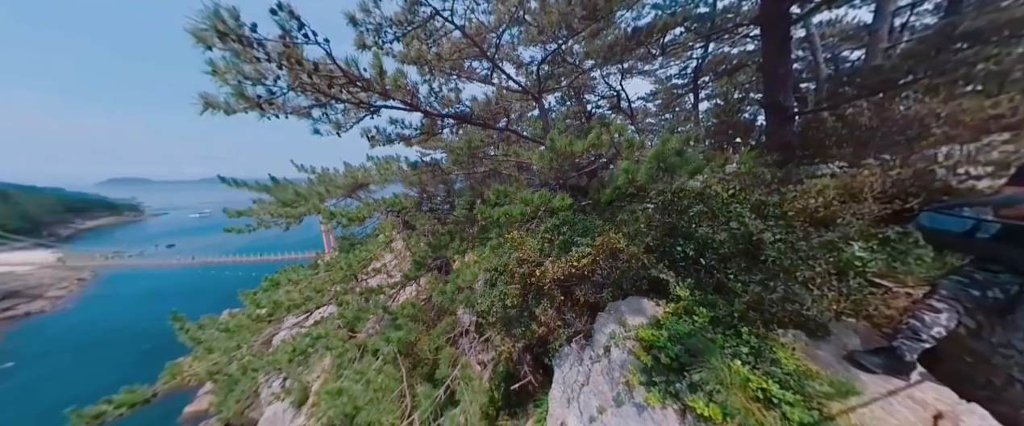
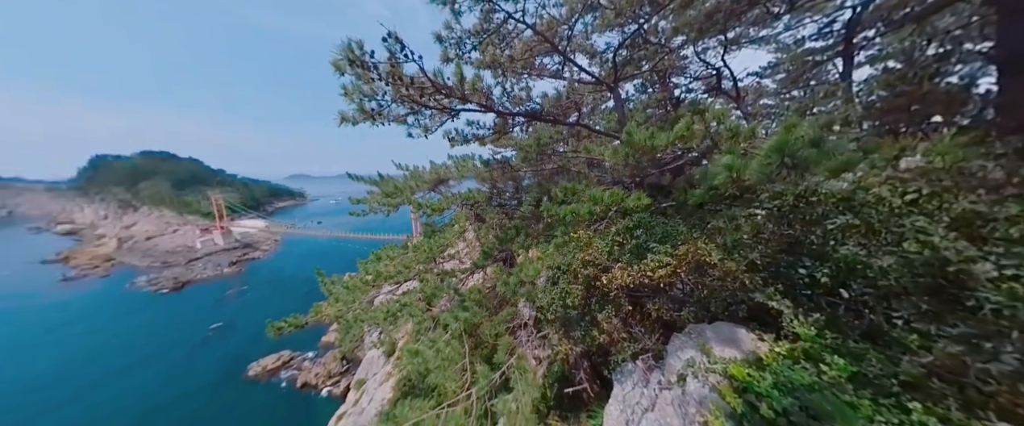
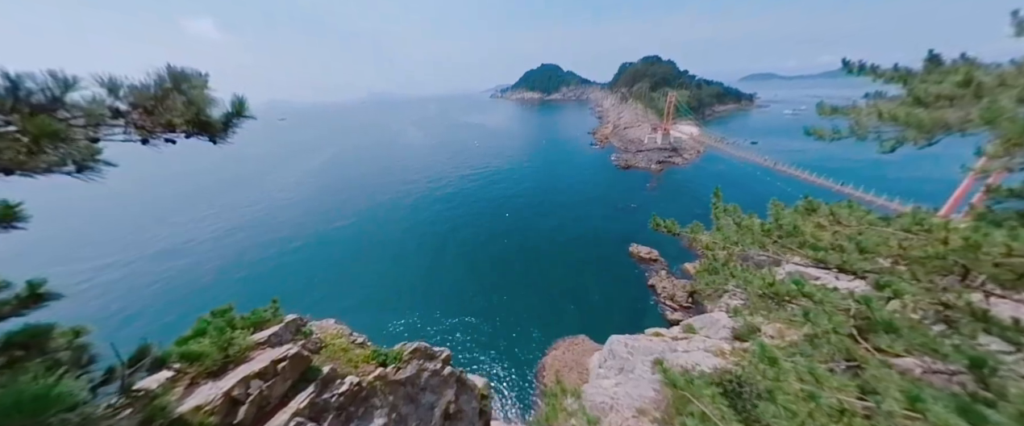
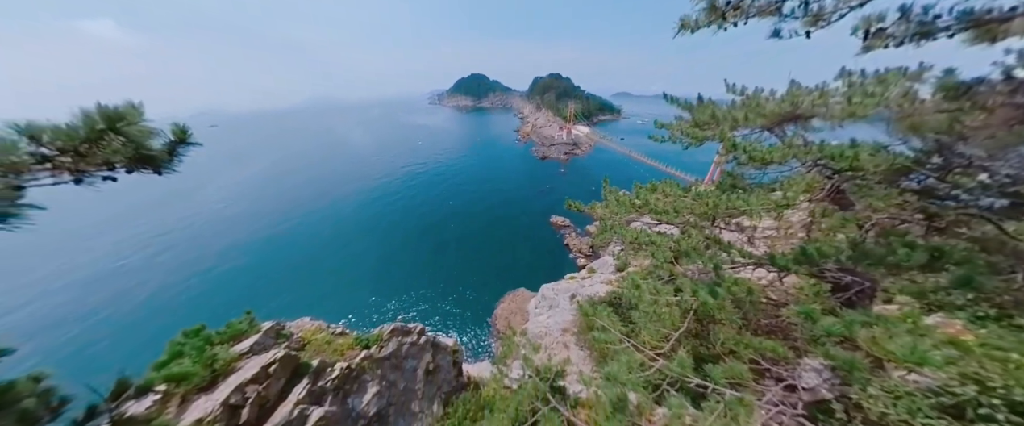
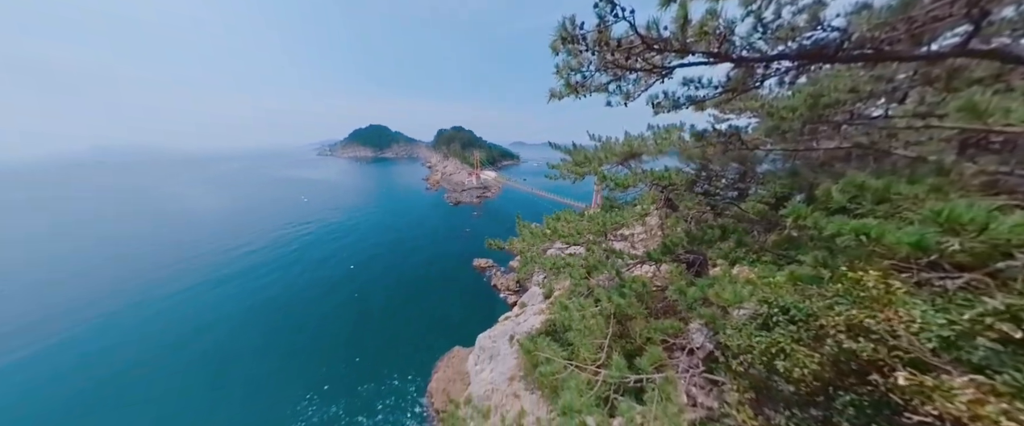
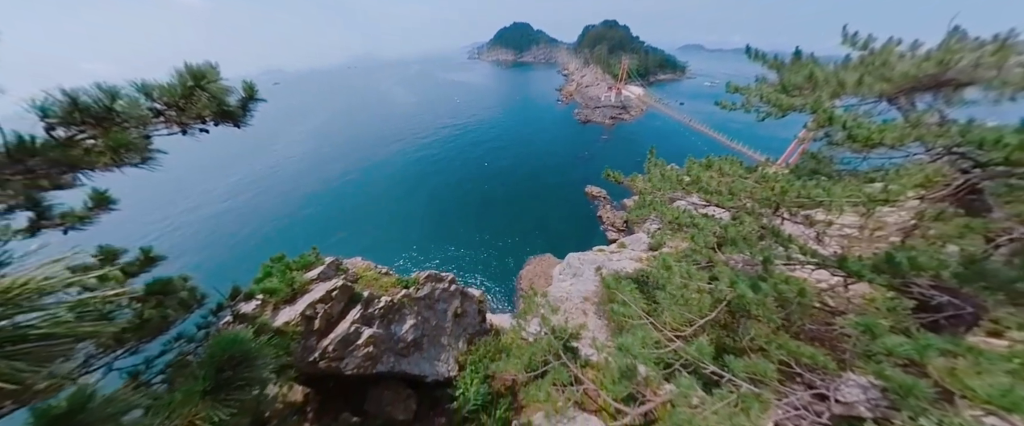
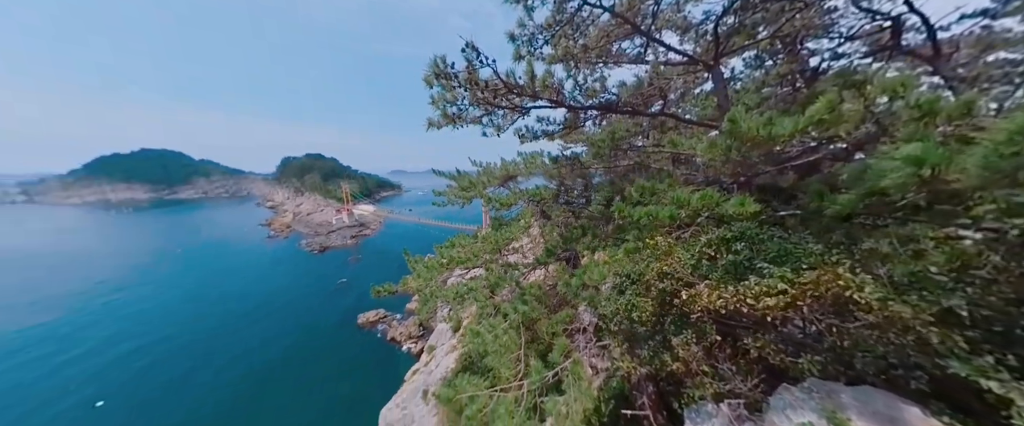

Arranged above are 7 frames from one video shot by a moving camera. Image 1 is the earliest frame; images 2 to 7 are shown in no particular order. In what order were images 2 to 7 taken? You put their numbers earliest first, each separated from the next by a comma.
2, 7, 5, 4, 6, 3
